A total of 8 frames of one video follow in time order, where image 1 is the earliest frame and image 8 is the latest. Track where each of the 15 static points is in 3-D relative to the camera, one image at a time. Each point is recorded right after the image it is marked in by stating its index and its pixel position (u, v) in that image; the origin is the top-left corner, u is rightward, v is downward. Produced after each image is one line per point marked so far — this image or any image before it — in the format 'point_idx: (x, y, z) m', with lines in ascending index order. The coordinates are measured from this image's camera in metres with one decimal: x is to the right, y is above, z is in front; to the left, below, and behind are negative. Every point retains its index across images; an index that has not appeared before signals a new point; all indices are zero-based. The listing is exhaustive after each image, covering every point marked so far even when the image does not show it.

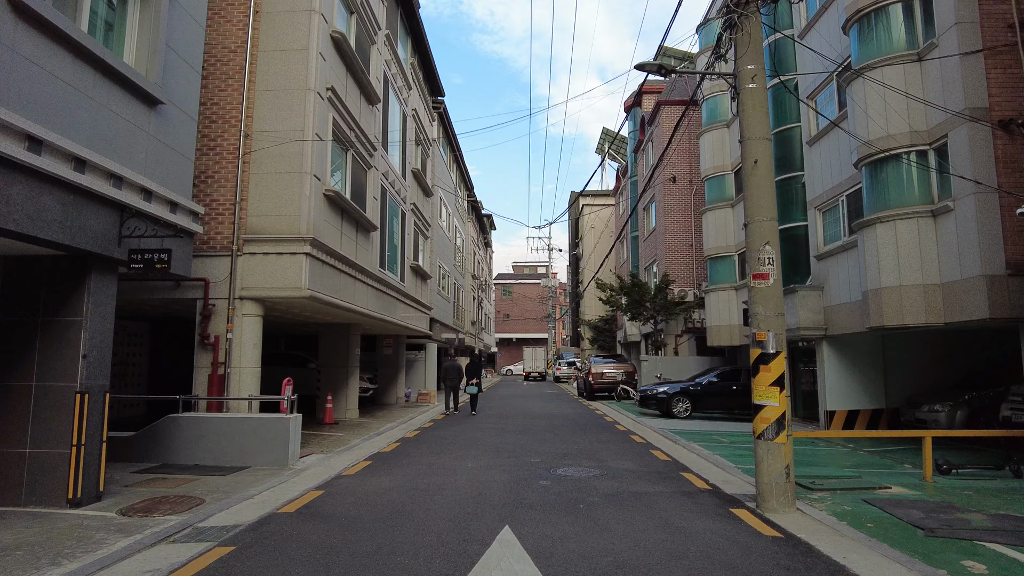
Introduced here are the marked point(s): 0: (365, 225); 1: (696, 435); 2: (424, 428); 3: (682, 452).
0: (-2.9, +1.3, +13.1) m
1: (+3.9, -3.0, +13.8) m
2: (-1.8, -3.0, +13.8) m
3: (+2.8, -2.7, +10.8) m
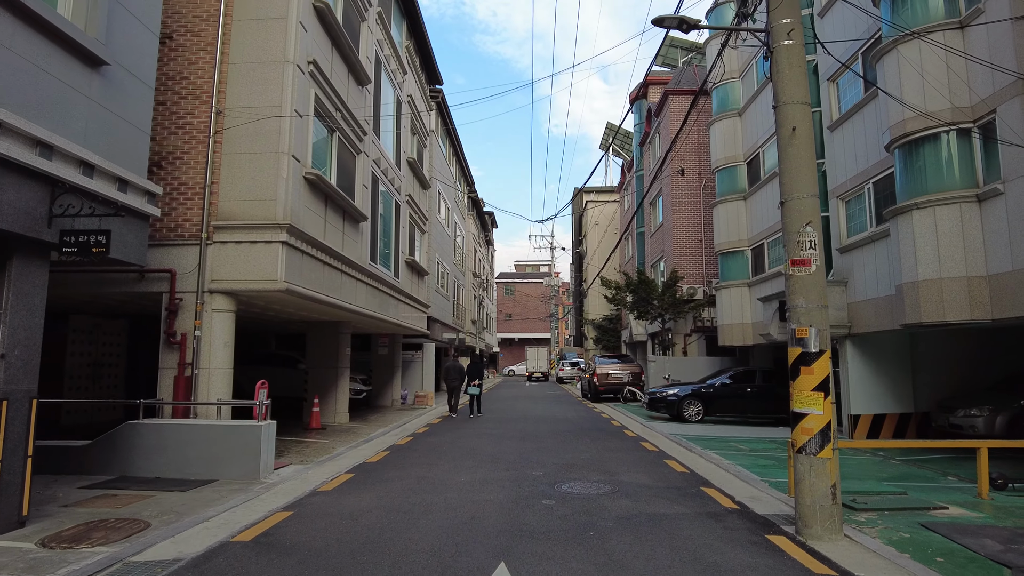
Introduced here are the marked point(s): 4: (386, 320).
0: (-2.9, +1.4, +12.2) m
1: (+3.9, -2.9, +12.8) m
2: (-1.8, -2.9, +12.8) m
3: (+2.8, -2.6, +9.8) m
4: (-3.1, -0.8, +15.6) m
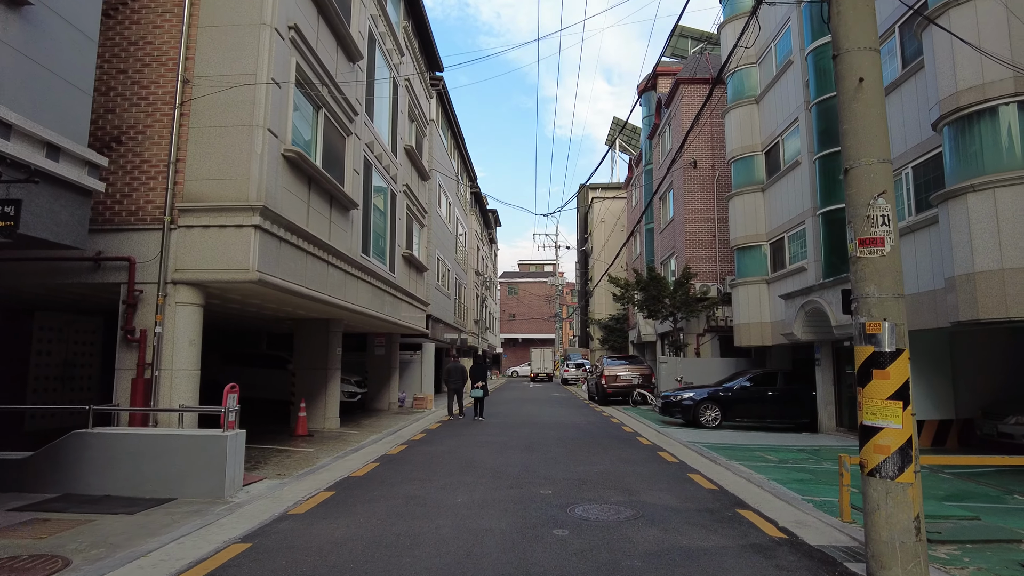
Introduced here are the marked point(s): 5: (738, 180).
0: (-2.8, +1.5, +11.1) m
1: (+4.0, -2.8, +11.6) m
2: (-1.7, -2.7, +11.8) m
3: (+2.8, -2.5, +8.7) m
4: (-3.0, -0.7, +14.5) m
5: (+6.7, +3.2, +19.8) m
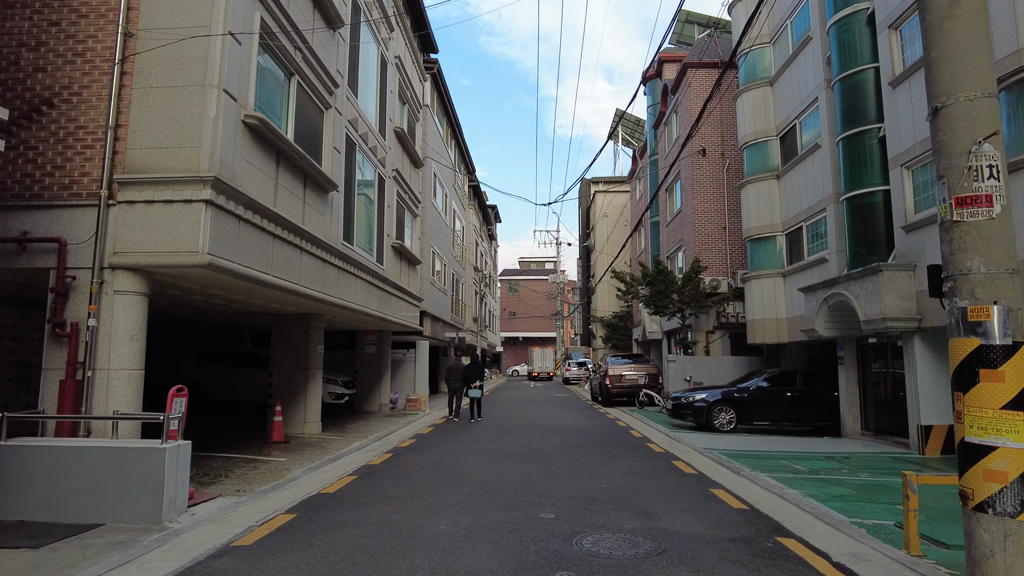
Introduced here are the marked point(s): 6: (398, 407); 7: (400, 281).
0: (-2.9, +1.6, +9.9) m
1: (+3.9, -2.7, +10.5) m
2: (-1.8, -2.6, +10.6) m
3: (+2.8, -2.3, +7.6) m
4: (-3.0, -0.6, +13.4) m
5: (+6.7, +3.4, +18.6) m
6: (-3.2, -3.3, +18.5) m
7: (-2.7, +0.2, +16.0) m
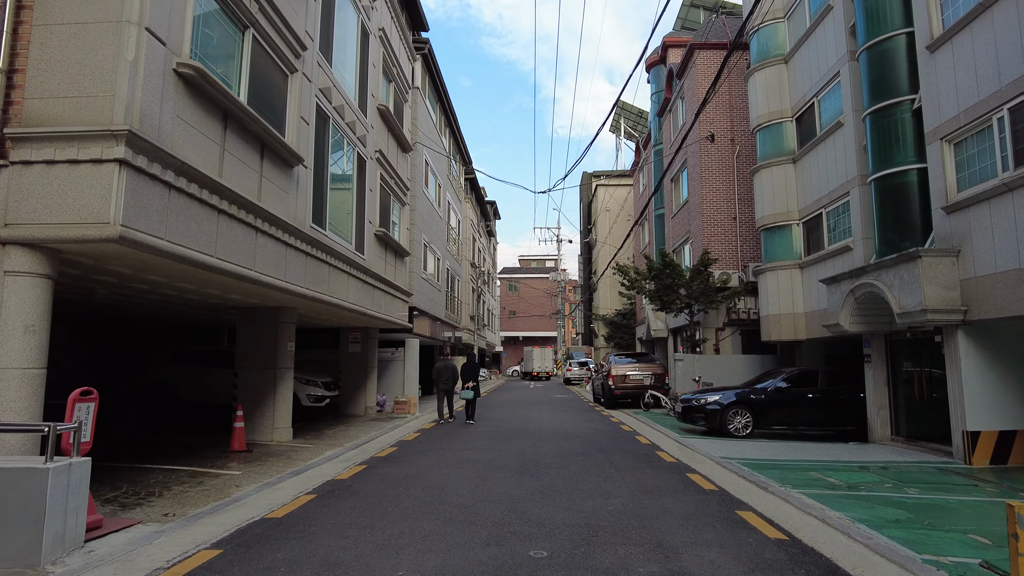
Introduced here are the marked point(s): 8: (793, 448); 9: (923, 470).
0: (-3.0, +1.8, +8.7) m
1: (+3.8, -2.5, +9.2) m
2: (-1.9, -2.4, +9.3) m
3: (+2.7, -2.1, +6.3) m
4: (-3.2, -0.4, +12.1) m
5: (+6.6, +3.6, +17.3) m
6: (-3.3, -3.1, +17.2) m
7: (-2.8, +0.3, +14.7) m
8: (+4.9, -2.8, +11.6) m
9: (+5.7, -2.5, +9.2) m
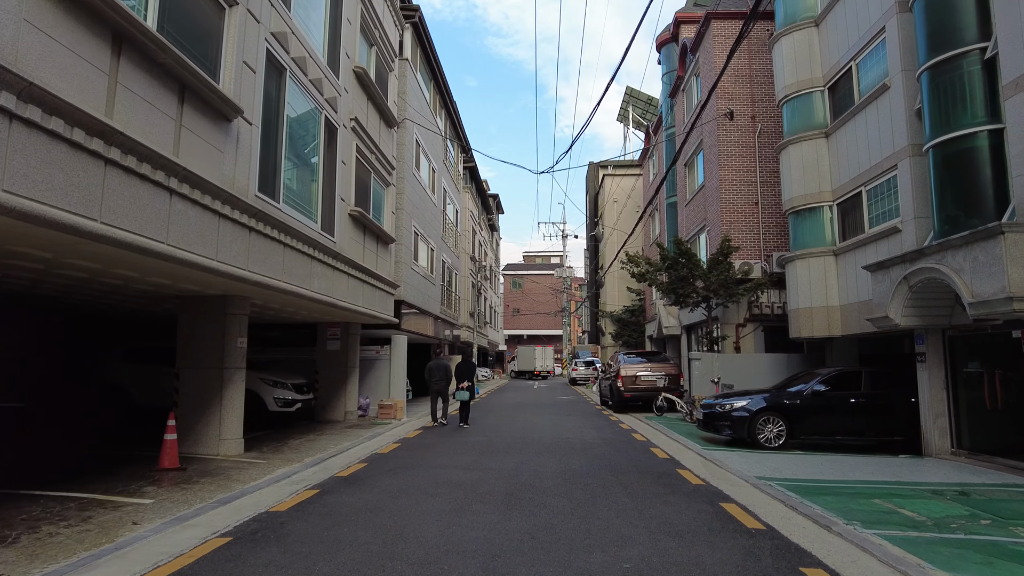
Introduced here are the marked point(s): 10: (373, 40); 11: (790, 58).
0: (-3.1, +2.0, +6.9) m
1: (+3.7, -2.3, +7.4) m
2: (-2.0, -2.2, +7.6) m
3: (+2.5, -1.9, +4.4) m
4: (-3.3, -0.2, +10.3) m
5: (+6.5, +3.8, +15.5) m
6: (-3.3, -2.9, +15.5) m
7: (-2.9, +0.5, +13.0) m
8: (+4.8, -2.6, +9.8) m
9: (+5.6, -2.3, +7.4) m
10: (-2.9, +5.2, +13.9) m
11: (+6.5, +5.4, +15.5) m
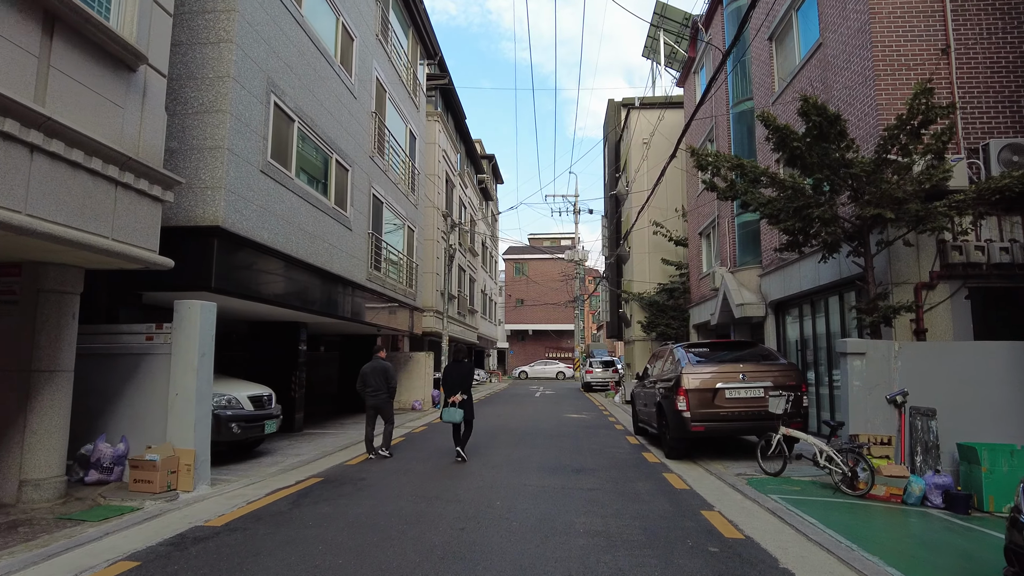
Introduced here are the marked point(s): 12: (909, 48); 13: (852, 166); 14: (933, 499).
0: (-3.5, +2.1, +5.5) m
1: (+3.4, -2.1, +5.9) m
2: (-2.3, -2.1, +6.2) m
3: (+2.2, -1.8, +3.0) m
4: (-3.5, 0.0, +9.0) m
5: (+6.3, +4.0, +14.0) m
6: (-3.6, -2.7, +14.1) m
7: (-3.2, +0.7, +11.6) m
8: (+4.5, -2.4, +8.3) m
9: (+5.2, -2.1, +5.9) m
10: (-3.1, +5.4, +12.5) m
11: (+6.2, +5.6, +13.9) m
12: (+5.6, +3.4, +9.4) m
13: (+4.3, +1.5, +8.3) m
14: (+4.4, -2.2, +7.0) m
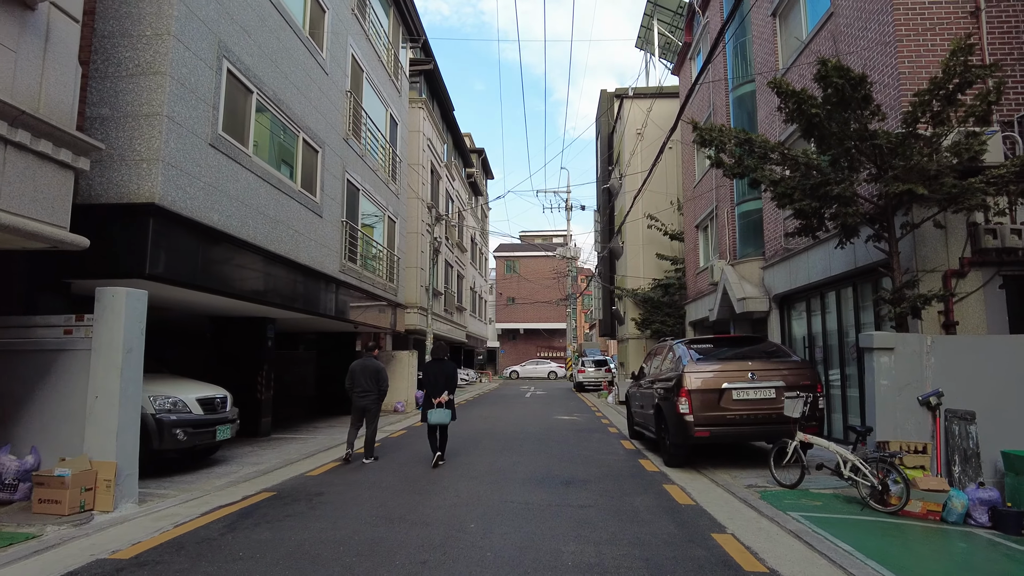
0: (-3.7, +2.3, +4.4) m
1: (+3.2, -2.0, +4.9) m
2: (-2.5, -1.9, +5.1) m
3: (+2.0, -1.7, +2.0) m
4: (-3.8, +0.1, +7.9) m
5: (+6.0, +4.2, +13.0) m
6: (-3.8, -2.6, +13.1) m
7: (-3.4, +0.9, +10.5) m
8: (+4.3, -2.2, +7.3) m
9: (+5.1, -2.0, +4.9) m
10: (-3.4, +5.5, +11.4) m
11: (+5.9, +5.8, +13.0) m
12: (+5.4, +3.6, +8.5) m
13: (+4.0, +1.7, +7.3) m
14: (+4.2, -2.1, +6.0) m
